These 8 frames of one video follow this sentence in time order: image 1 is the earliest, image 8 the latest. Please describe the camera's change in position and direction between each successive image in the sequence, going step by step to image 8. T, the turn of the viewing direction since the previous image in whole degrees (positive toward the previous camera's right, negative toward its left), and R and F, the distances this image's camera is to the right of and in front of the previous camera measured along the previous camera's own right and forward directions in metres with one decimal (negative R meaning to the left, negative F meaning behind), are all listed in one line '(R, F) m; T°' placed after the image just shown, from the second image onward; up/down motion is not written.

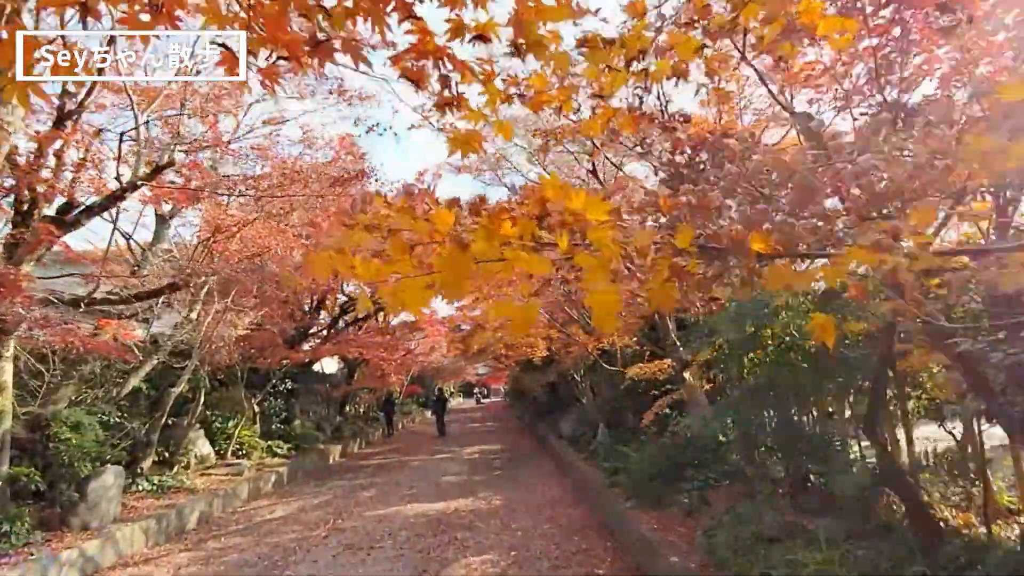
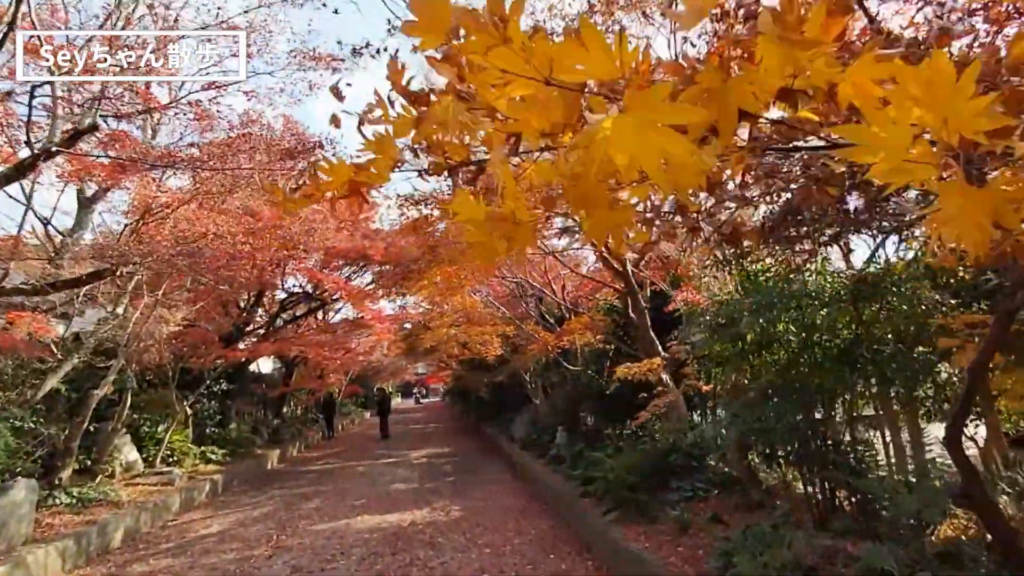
(-0.4, +0.3) m; +6°
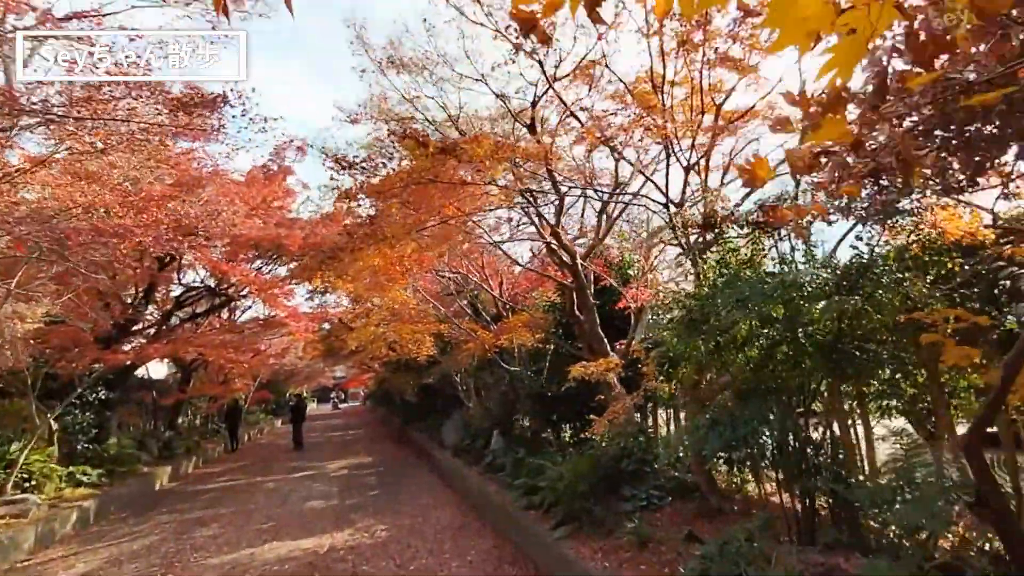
(-0.2, +0.9) m; +8°
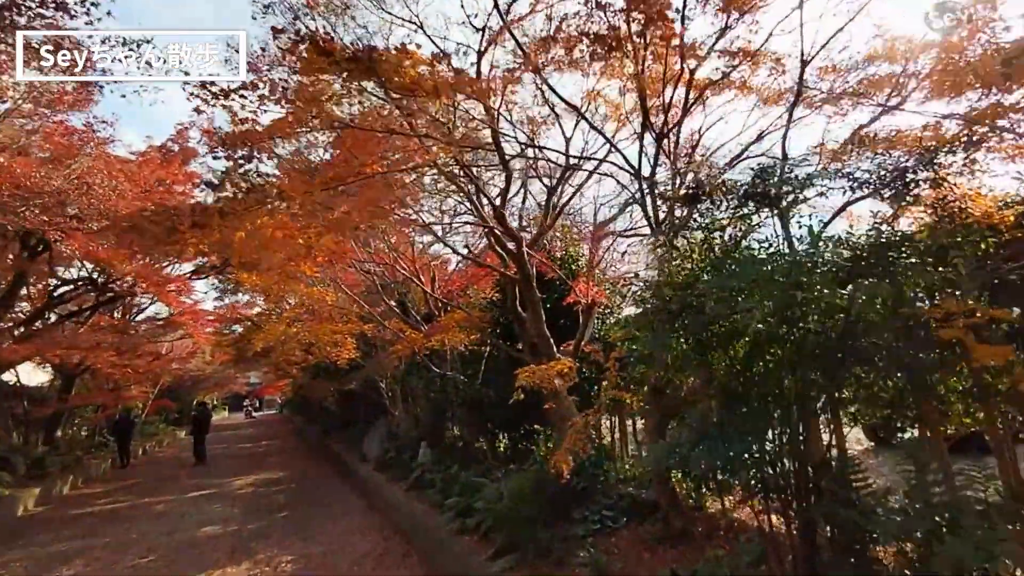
(-0.1, +0.9) m; +8°
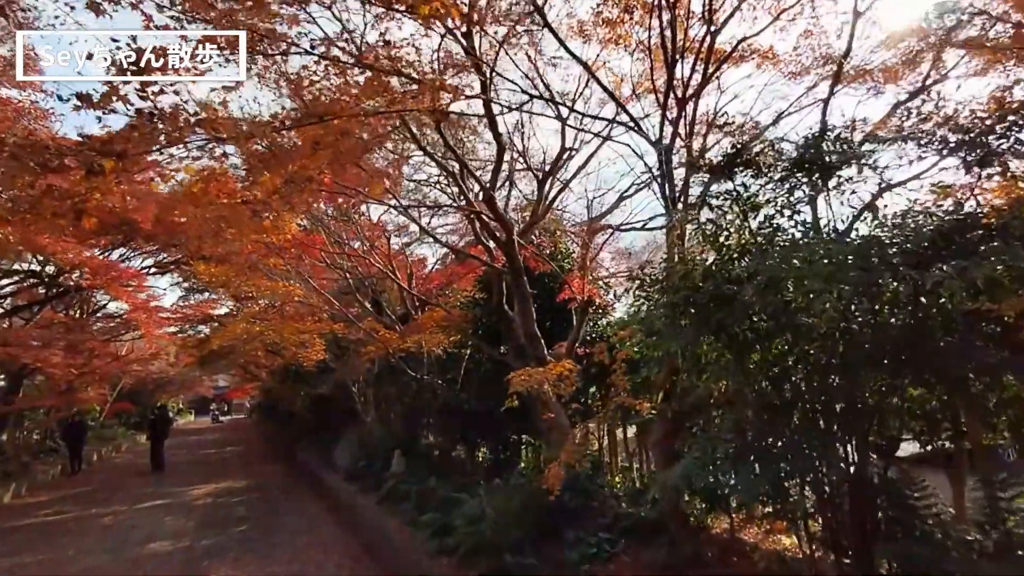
(-0.1, +0.6) m; +2°
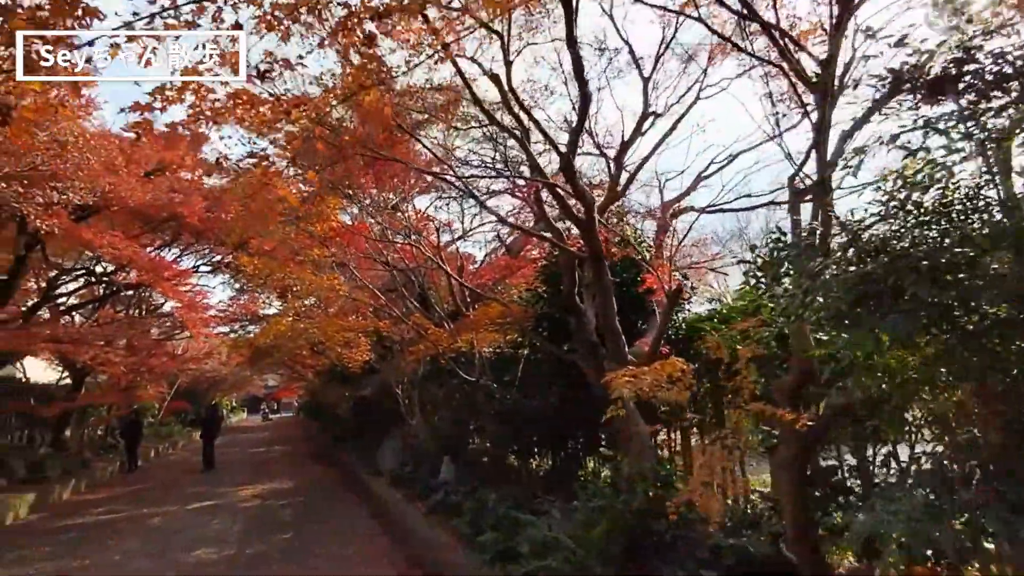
(-0.3, +0.8) m; -4°
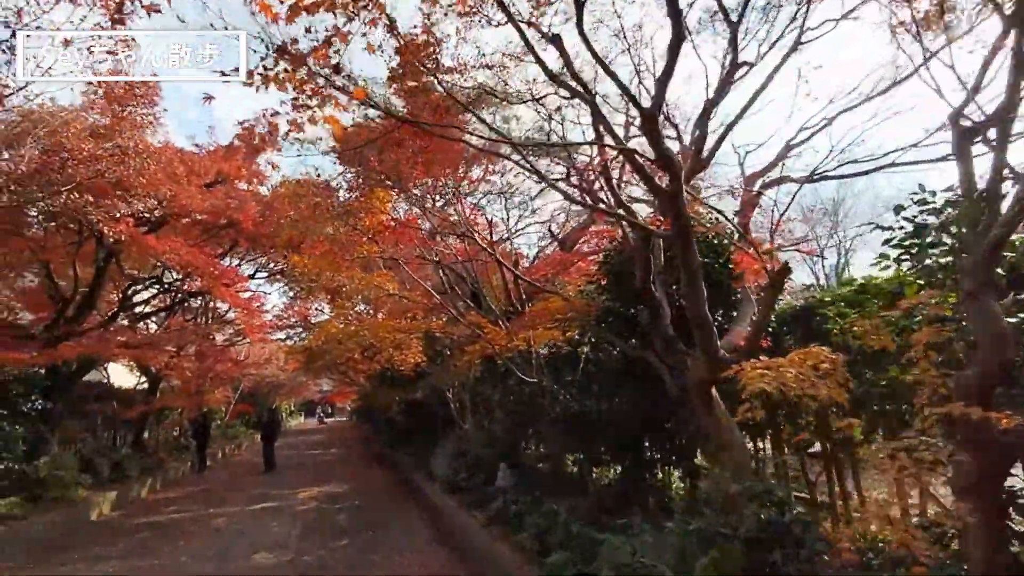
(-0.1, +0.5) m; -5°
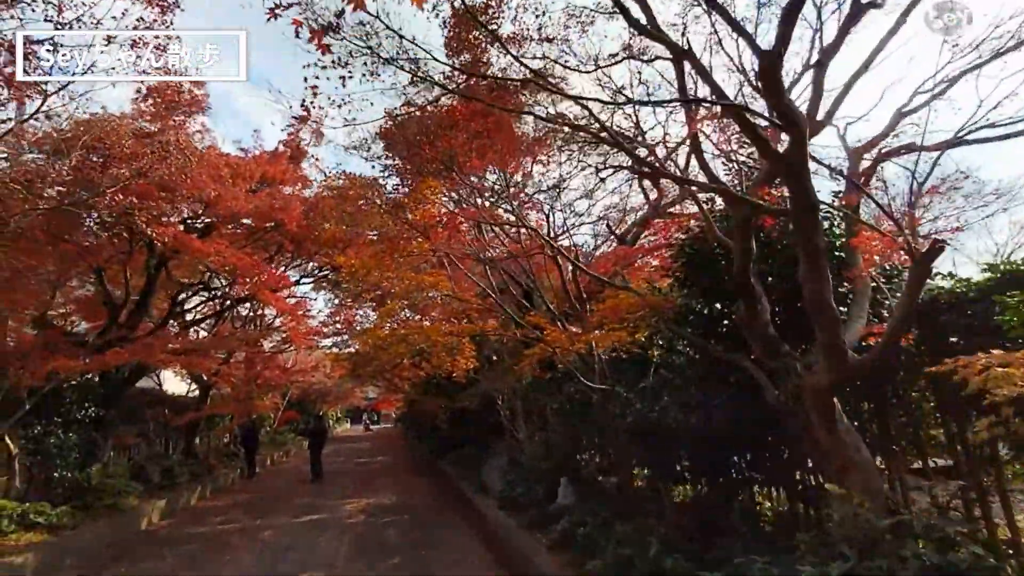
(-0.3, +0.7) m; -4°
